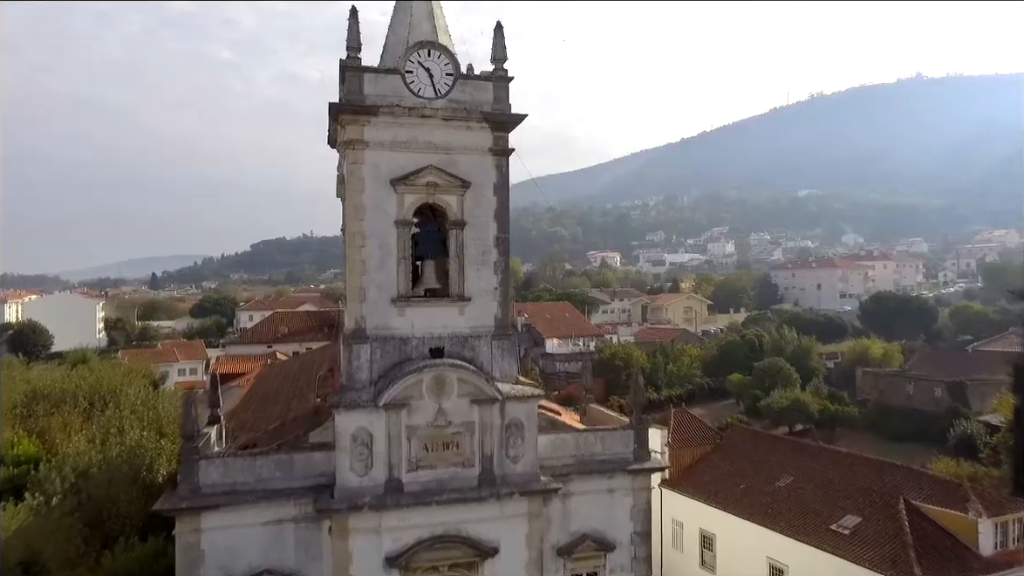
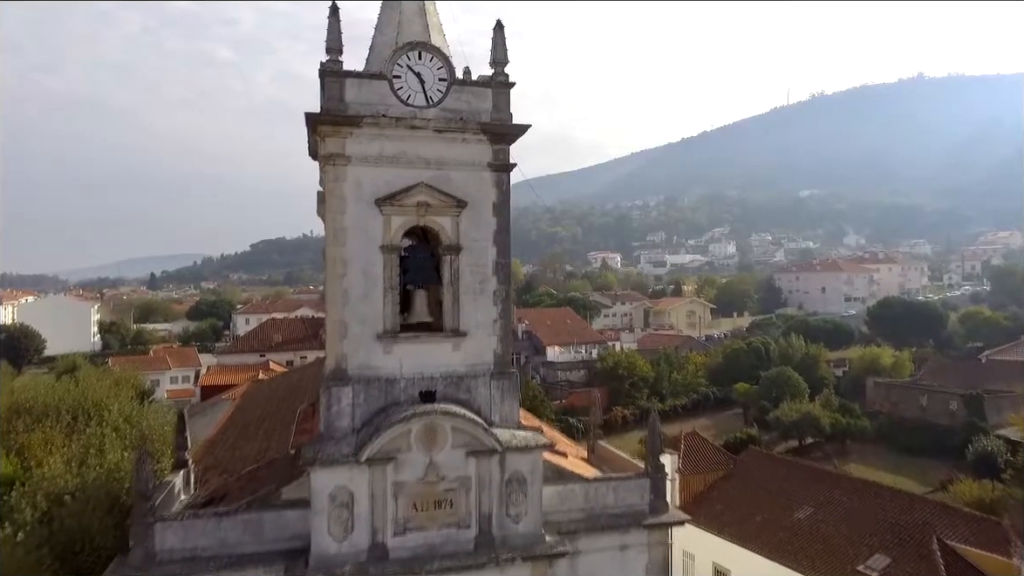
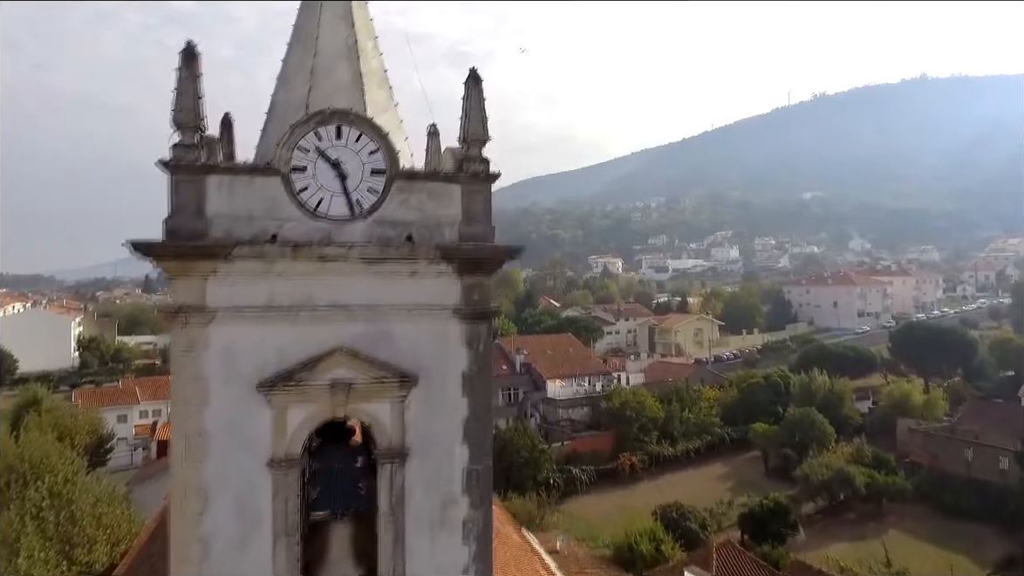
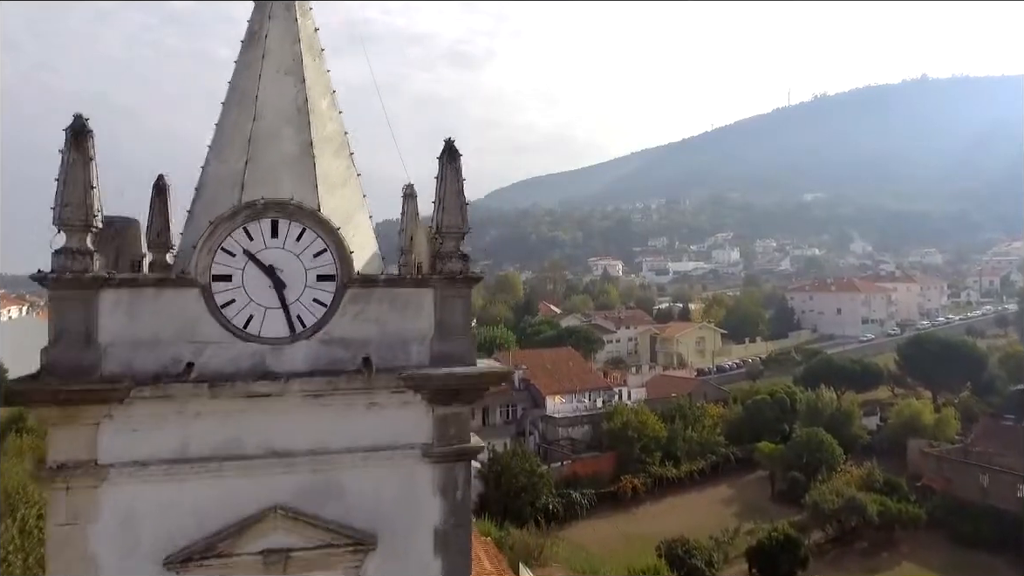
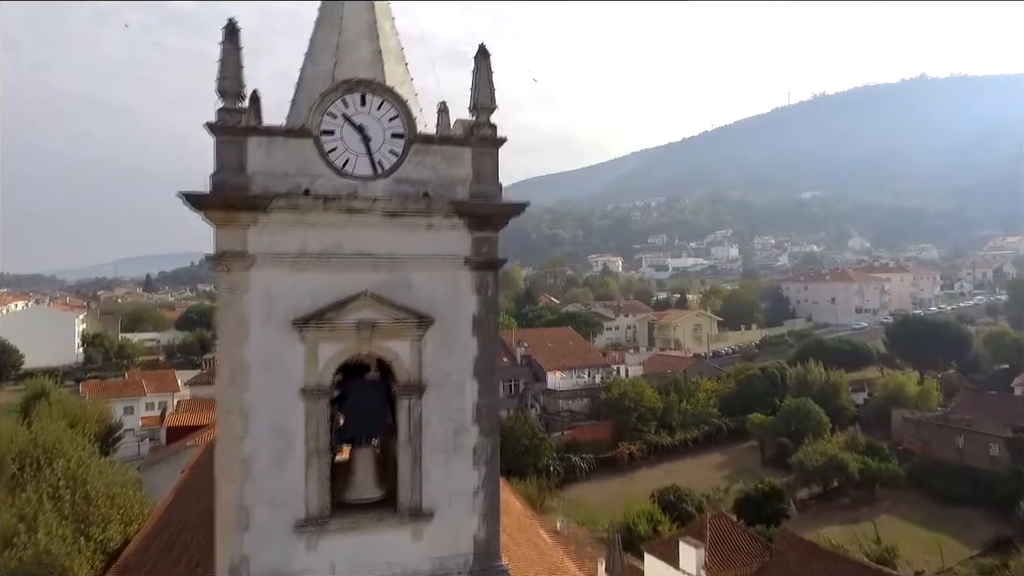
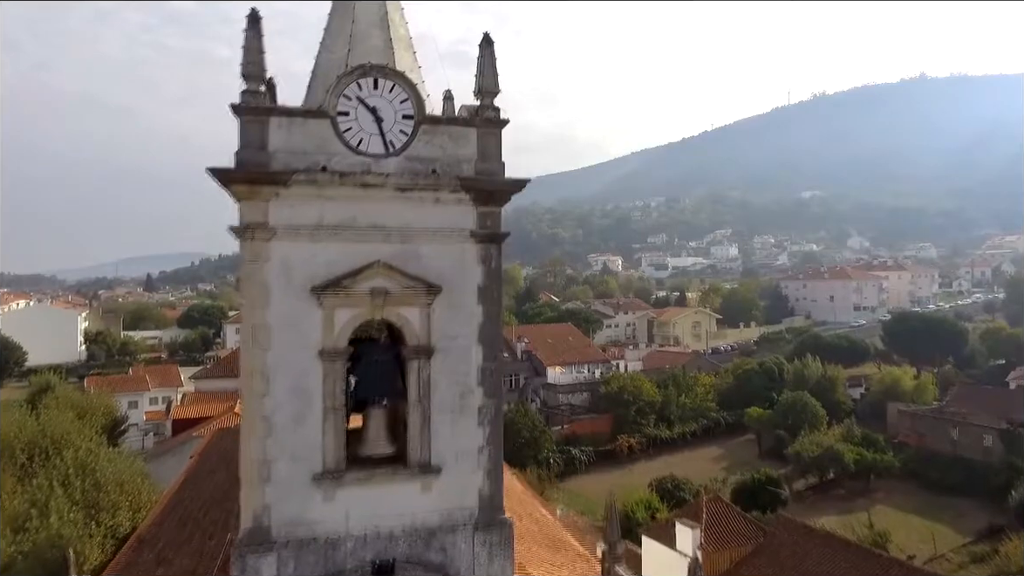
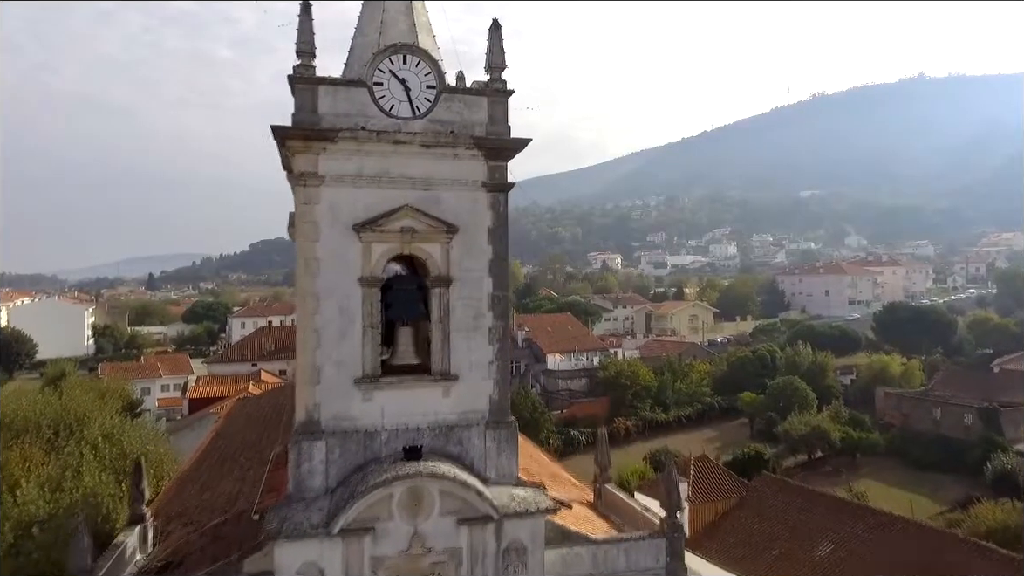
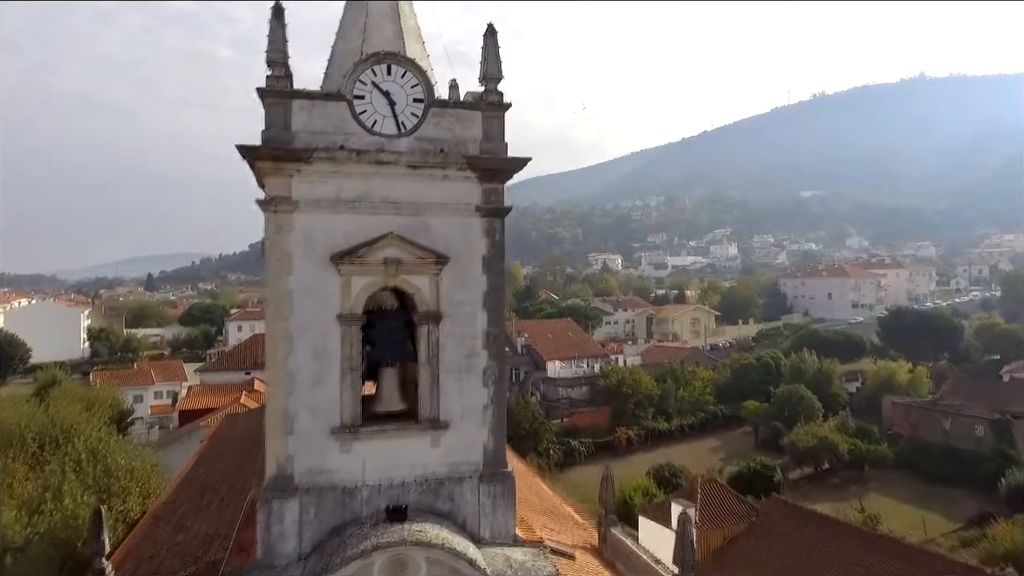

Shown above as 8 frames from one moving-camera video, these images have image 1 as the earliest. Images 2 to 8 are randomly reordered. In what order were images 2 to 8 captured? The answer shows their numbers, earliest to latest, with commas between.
2, 7, 8, 6, 5, 3, 4
